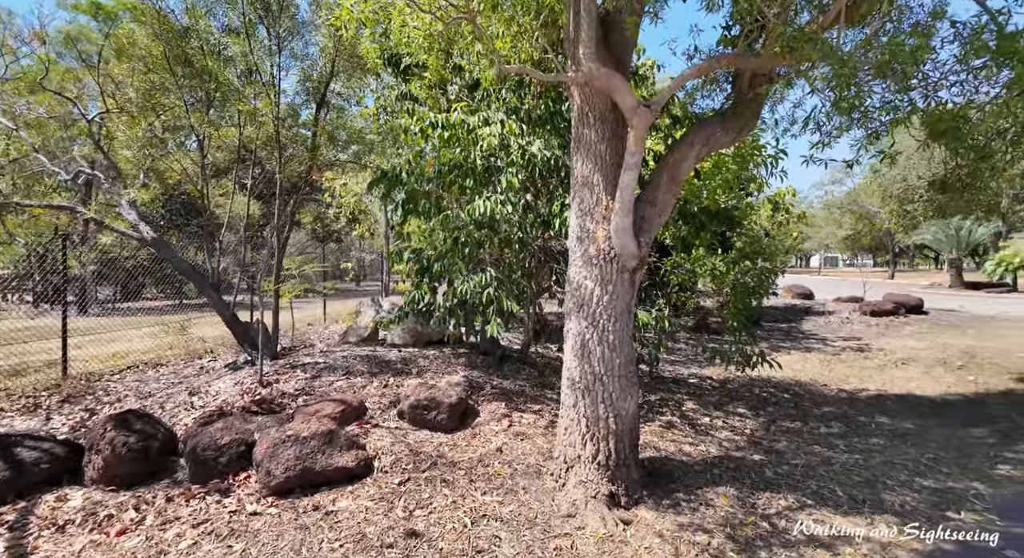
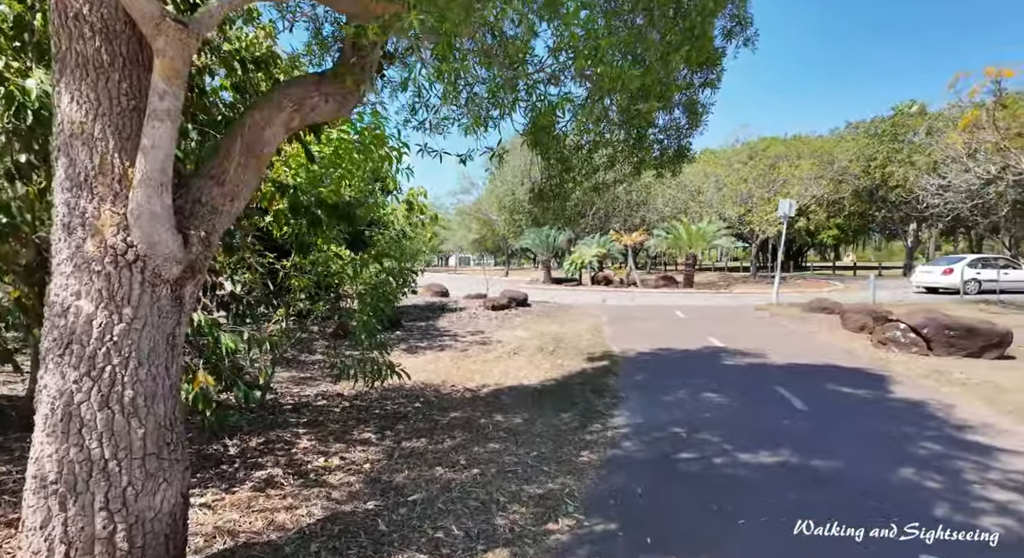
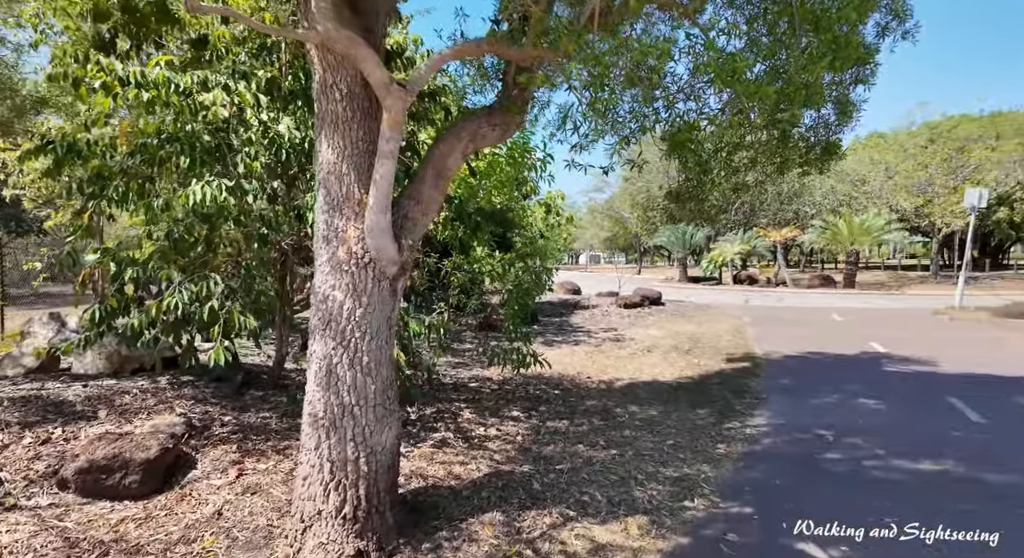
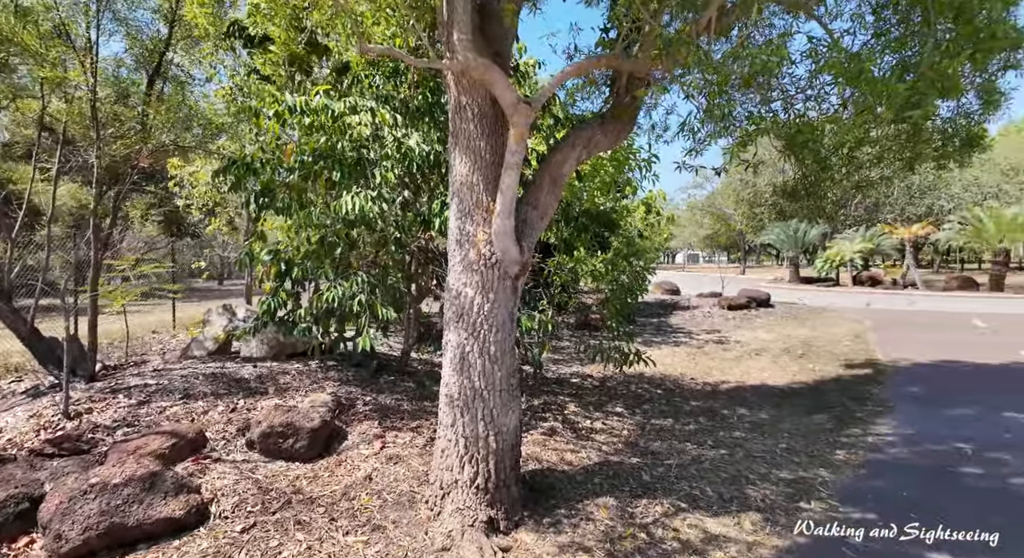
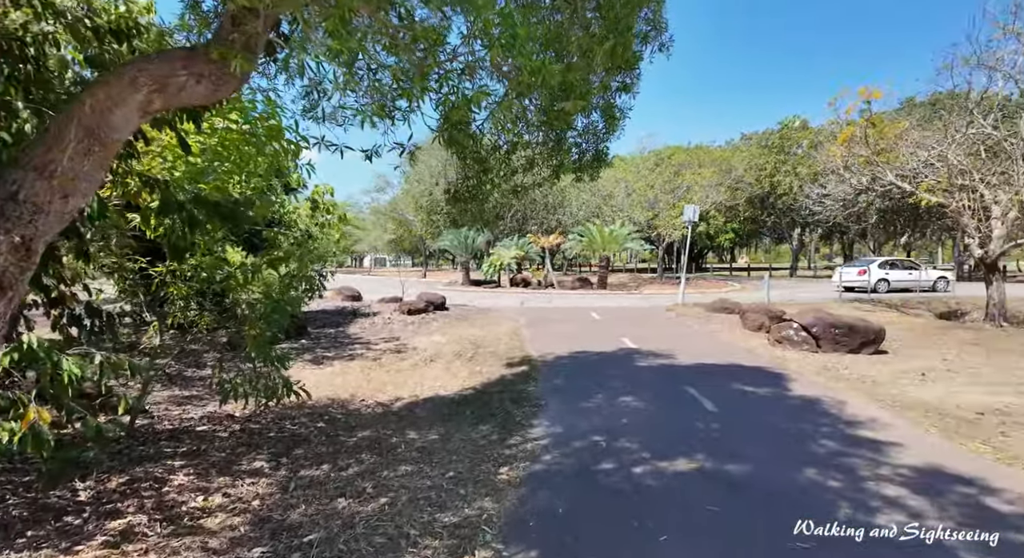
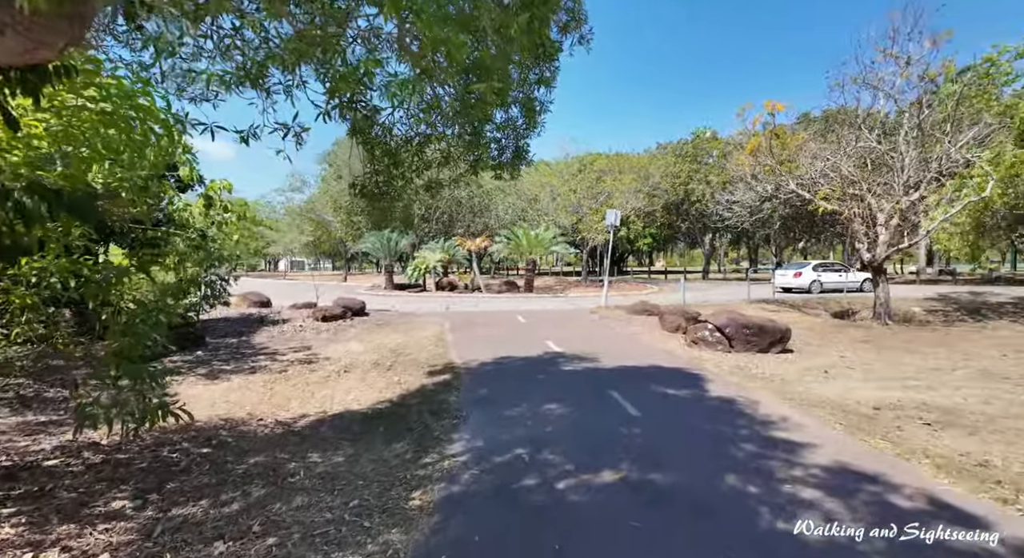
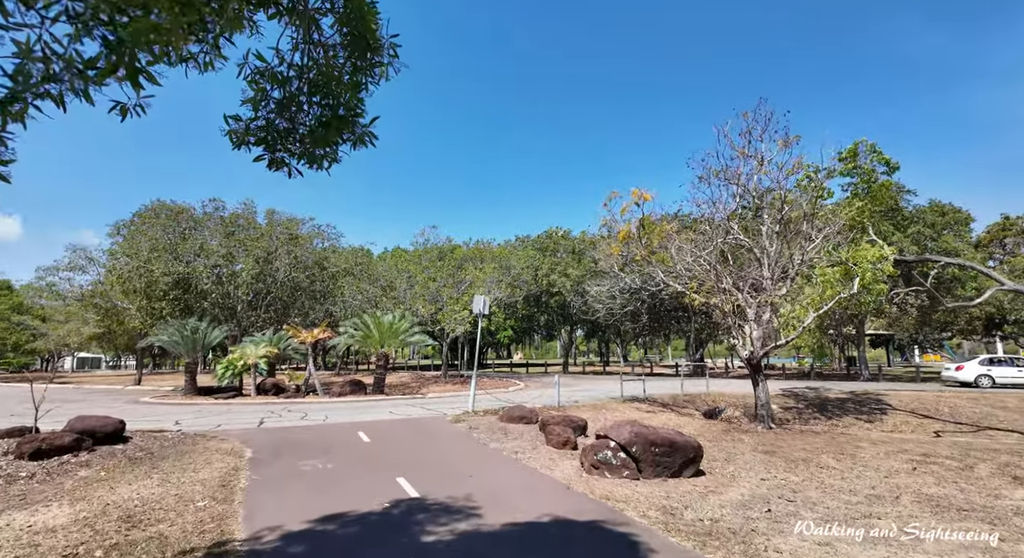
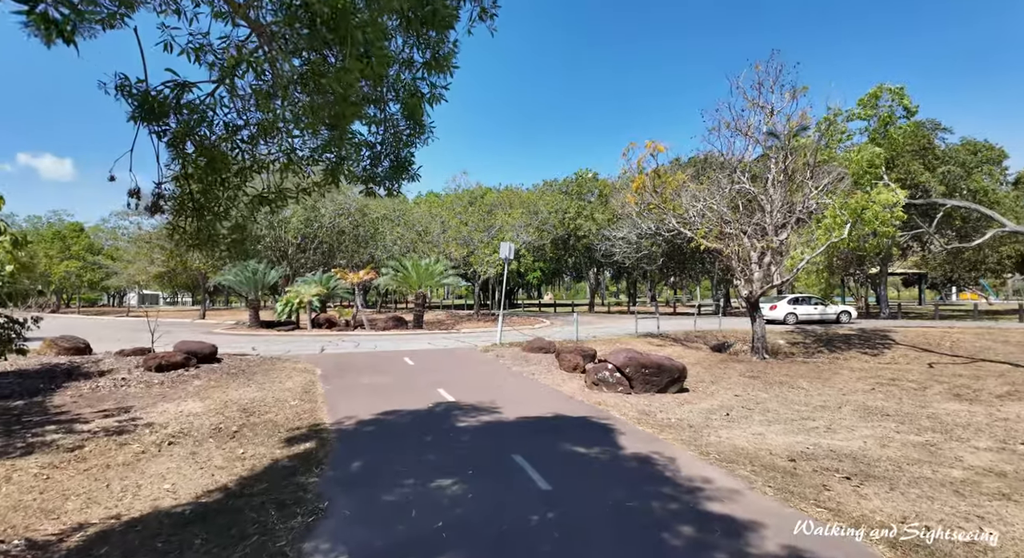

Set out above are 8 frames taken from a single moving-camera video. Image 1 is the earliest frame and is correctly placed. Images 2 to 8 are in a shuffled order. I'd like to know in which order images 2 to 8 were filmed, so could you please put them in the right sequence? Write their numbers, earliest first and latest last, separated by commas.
4, 3, 2, 5, 6, 8, 7
